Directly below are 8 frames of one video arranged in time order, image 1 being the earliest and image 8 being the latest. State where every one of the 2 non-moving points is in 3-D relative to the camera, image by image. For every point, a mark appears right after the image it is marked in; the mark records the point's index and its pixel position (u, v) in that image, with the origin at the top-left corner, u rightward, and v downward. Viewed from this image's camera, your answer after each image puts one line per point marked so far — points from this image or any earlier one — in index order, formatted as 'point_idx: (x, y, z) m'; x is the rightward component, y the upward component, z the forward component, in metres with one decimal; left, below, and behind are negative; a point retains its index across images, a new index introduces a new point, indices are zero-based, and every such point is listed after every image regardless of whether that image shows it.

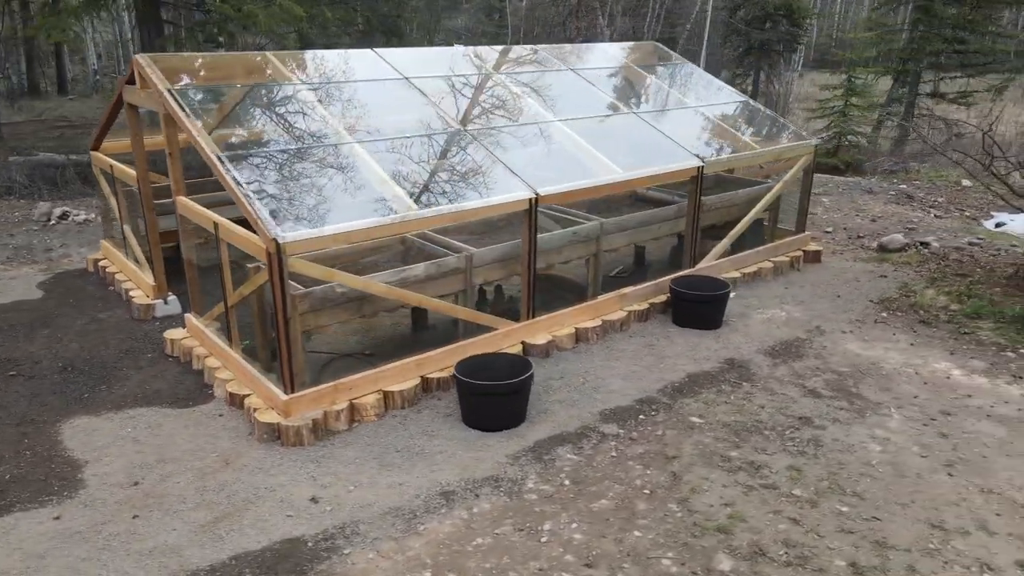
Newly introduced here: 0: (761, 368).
0: (+1.7, -0.5, +4.9) m
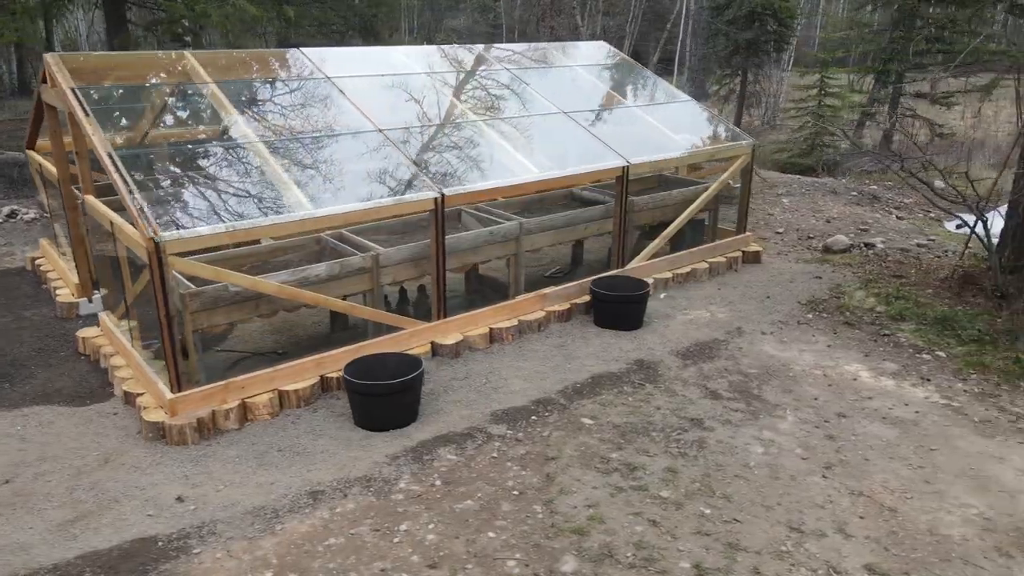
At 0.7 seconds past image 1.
0: (+1.0, -0.5, +4.9) m
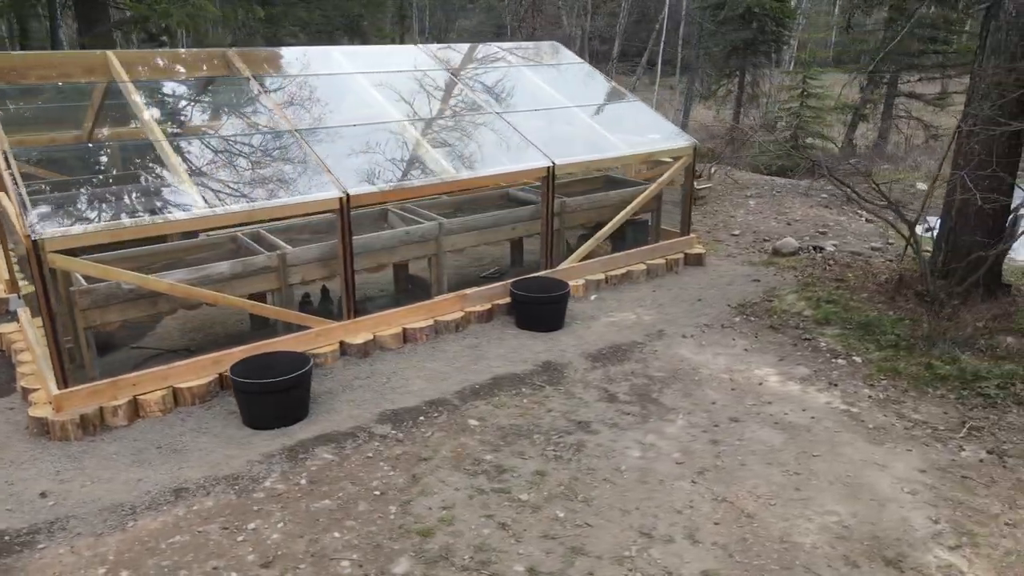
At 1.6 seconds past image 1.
0: (+0.4, -0.6, +4.9) m
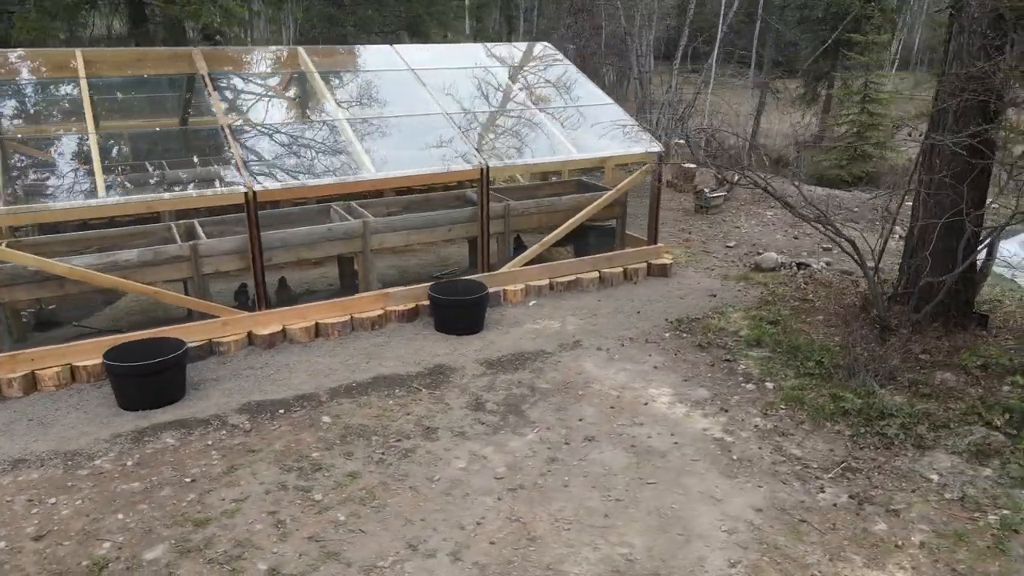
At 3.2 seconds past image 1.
0: (-0.3, -0.6, +4.9) m
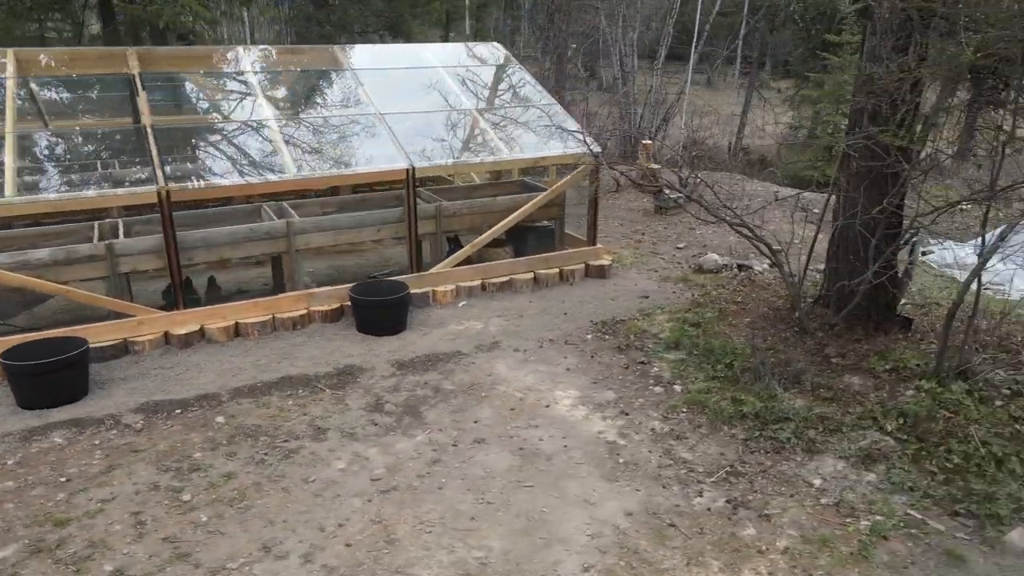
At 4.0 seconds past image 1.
0: (-0.9, -0.6, +4.8) m
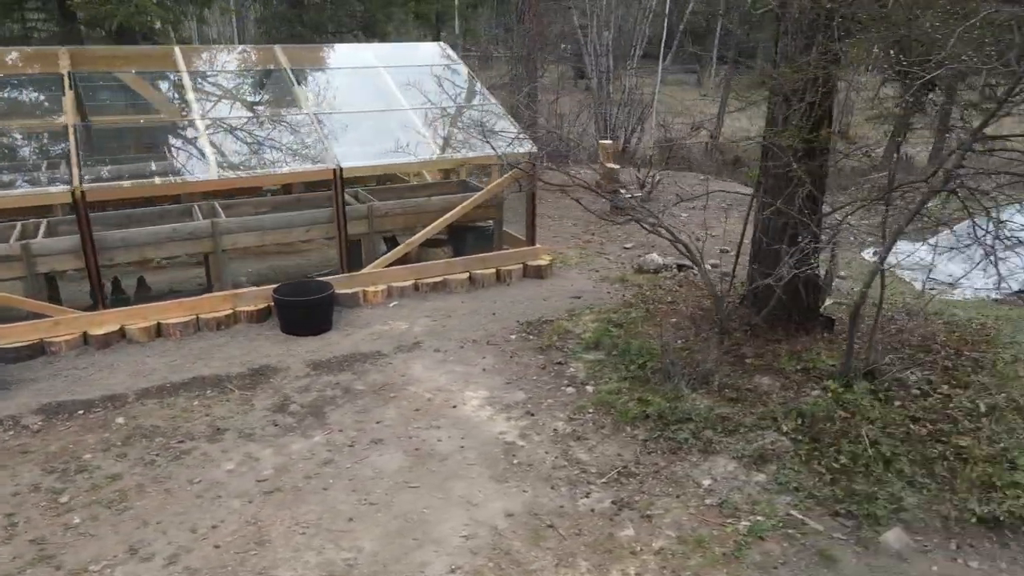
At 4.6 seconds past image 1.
0: (-1.5, -0.6, +4.8) m
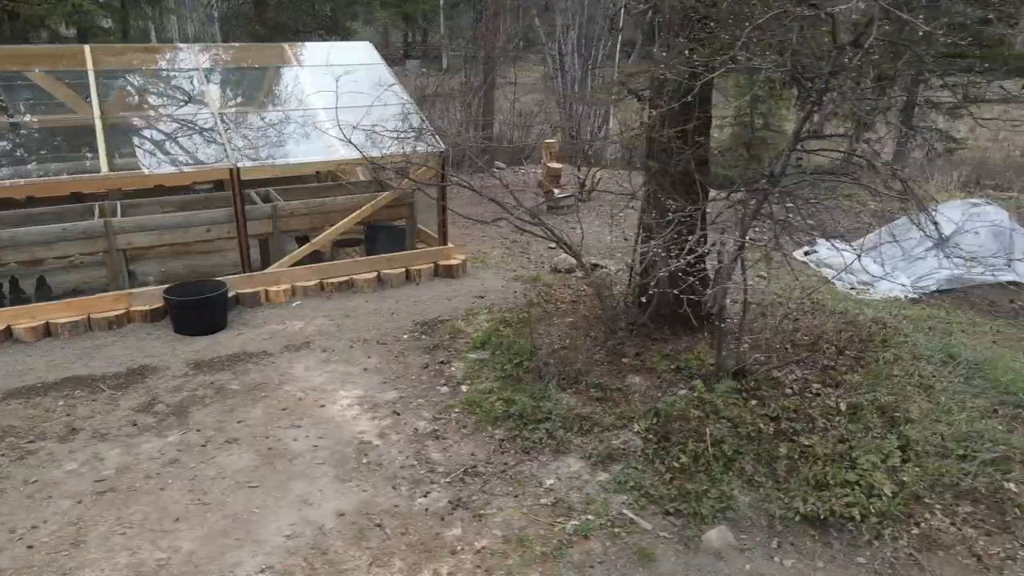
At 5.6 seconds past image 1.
0: (-2.3, -0.6, +4.8) m
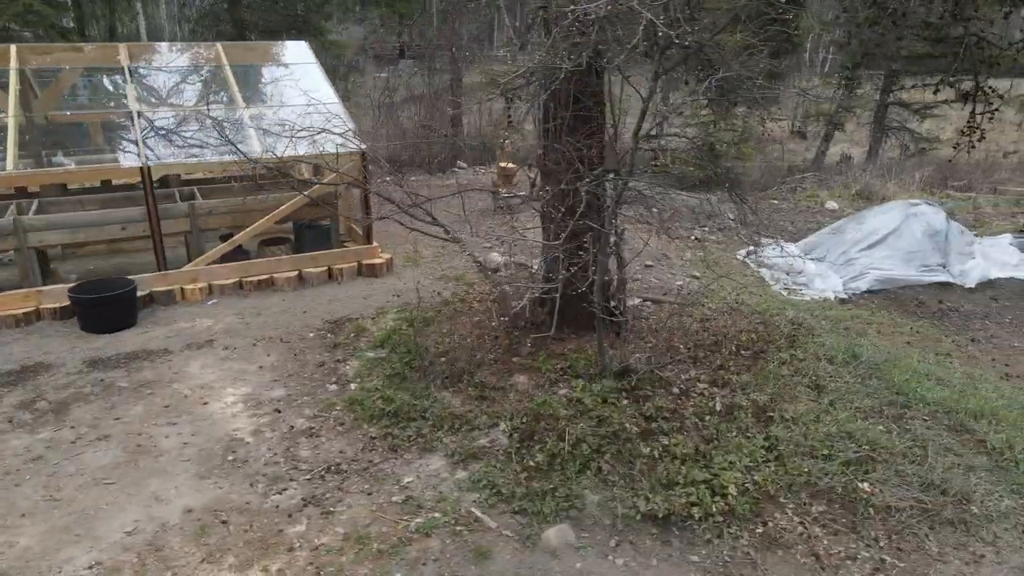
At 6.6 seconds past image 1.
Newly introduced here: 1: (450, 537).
0: (-3.1, -0.6, +4.8) m
1: (-0.3, -1.2, +3.4) m
